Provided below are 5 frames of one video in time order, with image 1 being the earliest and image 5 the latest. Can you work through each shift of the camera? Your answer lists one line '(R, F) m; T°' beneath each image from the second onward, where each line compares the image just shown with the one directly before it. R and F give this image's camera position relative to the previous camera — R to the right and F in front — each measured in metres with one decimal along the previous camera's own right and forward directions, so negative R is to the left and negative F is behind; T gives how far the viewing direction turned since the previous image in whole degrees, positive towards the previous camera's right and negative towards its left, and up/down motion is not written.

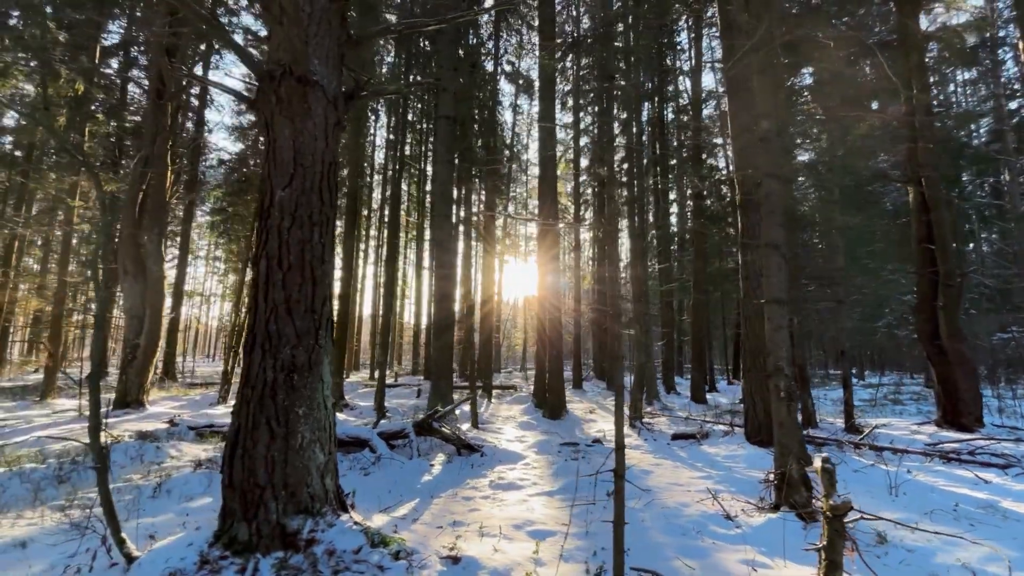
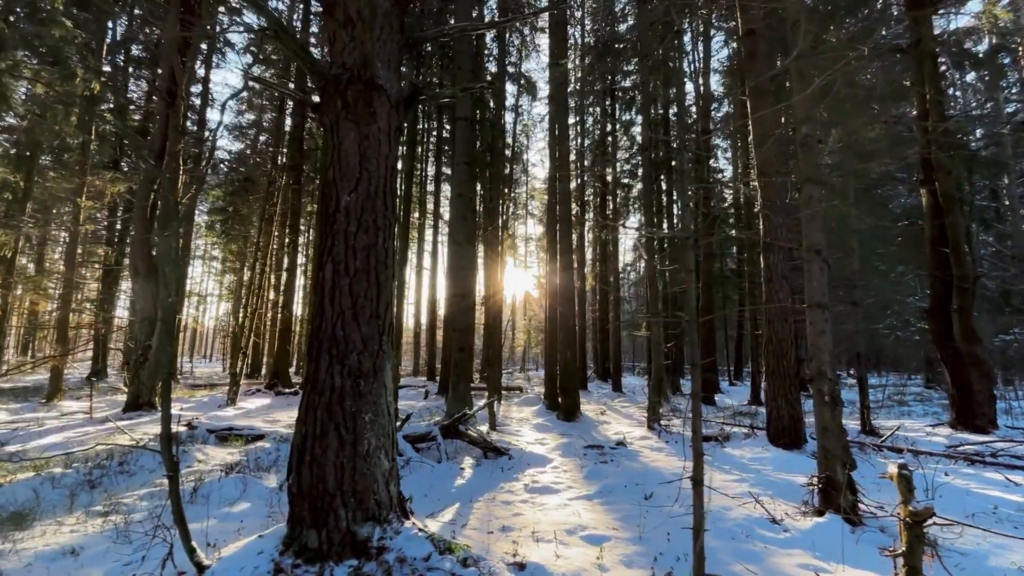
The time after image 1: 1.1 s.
(-0.4, 0.0) m; +1°
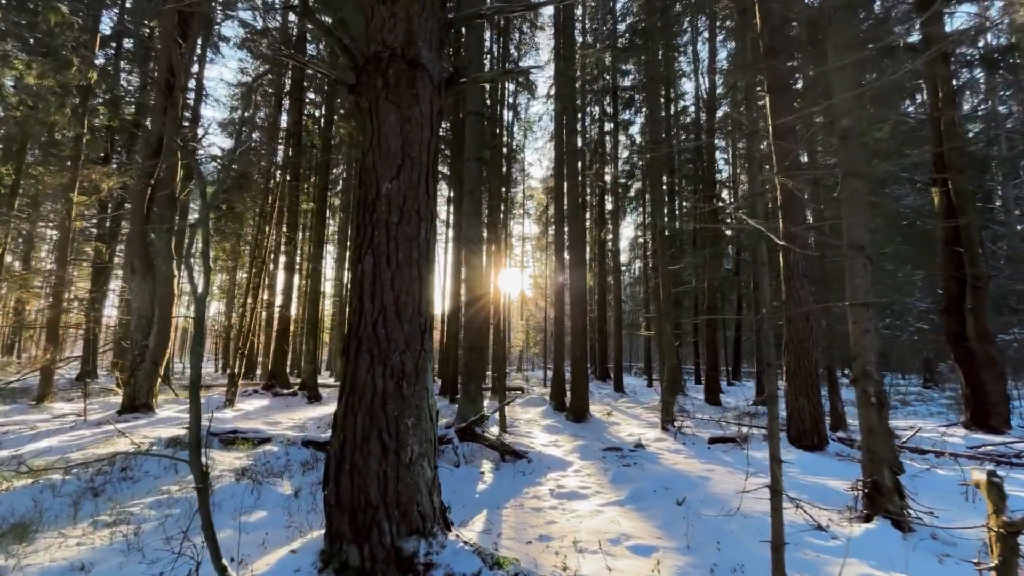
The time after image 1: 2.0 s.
(-0.3, +0.2) m; +1°
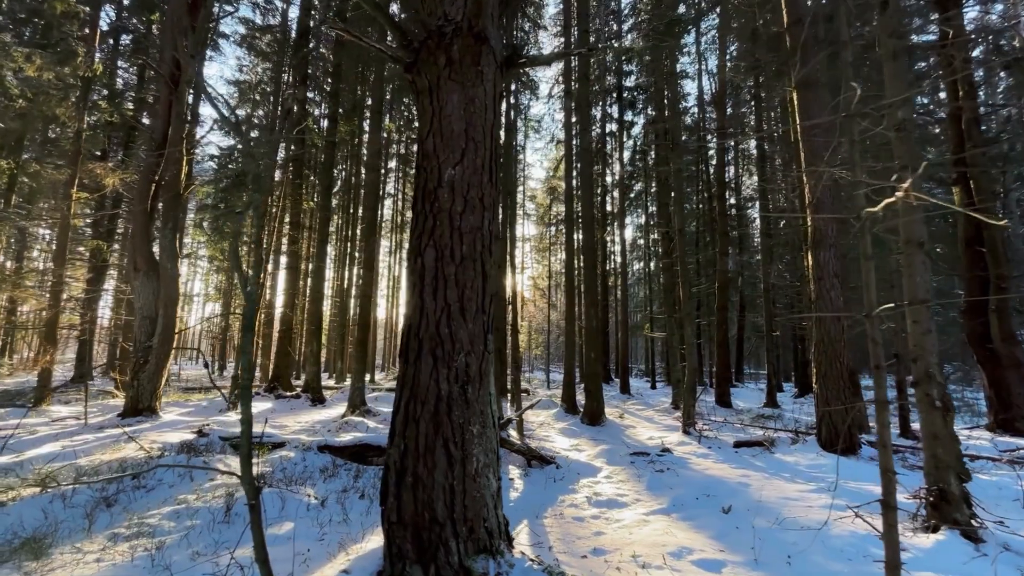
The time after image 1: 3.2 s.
(-0.4, +0.2) m; +1°
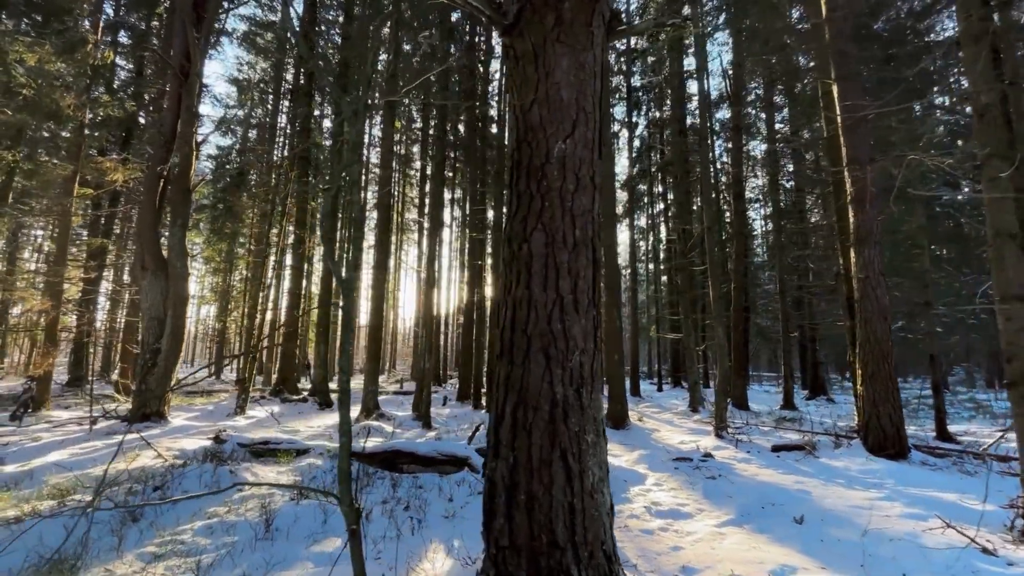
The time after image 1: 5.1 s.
(-0.6, +0.3) m; +1°
